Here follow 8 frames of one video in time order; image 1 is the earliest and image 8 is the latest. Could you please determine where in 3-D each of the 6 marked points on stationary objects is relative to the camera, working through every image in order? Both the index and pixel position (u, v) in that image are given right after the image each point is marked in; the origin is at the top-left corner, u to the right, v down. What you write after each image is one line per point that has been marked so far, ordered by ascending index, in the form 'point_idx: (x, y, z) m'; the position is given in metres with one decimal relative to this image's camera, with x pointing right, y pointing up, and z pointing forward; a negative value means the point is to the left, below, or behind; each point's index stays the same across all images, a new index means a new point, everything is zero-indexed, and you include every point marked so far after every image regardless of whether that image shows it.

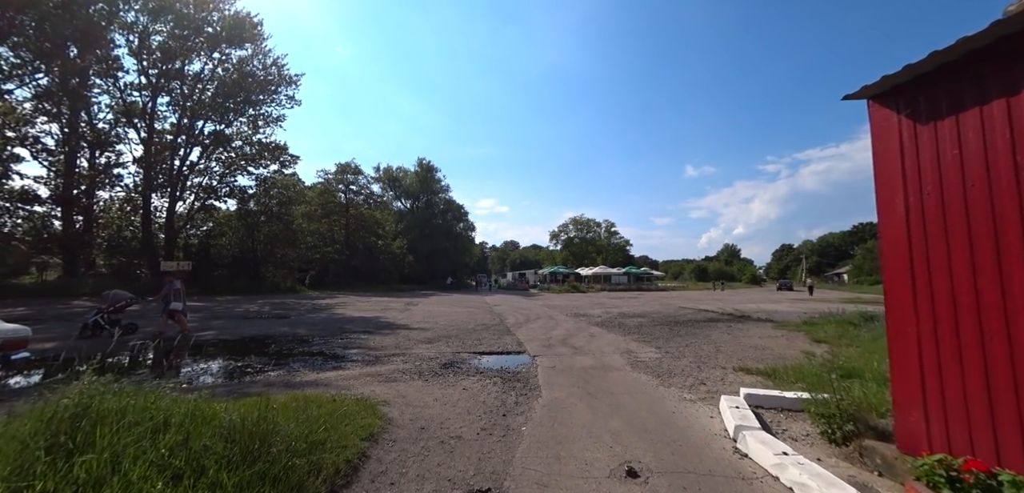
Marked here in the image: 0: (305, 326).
0: (-7.3, -2.8, +12.7) m
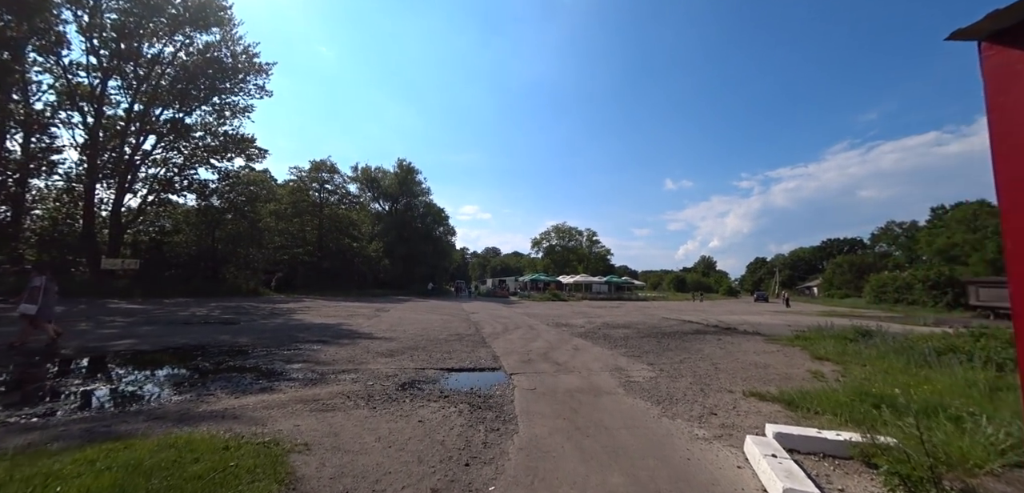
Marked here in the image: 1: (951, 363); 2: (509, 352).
0: (-8.0, -2.7, +11.0) m
1: (+10.0, -2.7, +8.3) m
2: (0.0, -3.0, +10.2) m
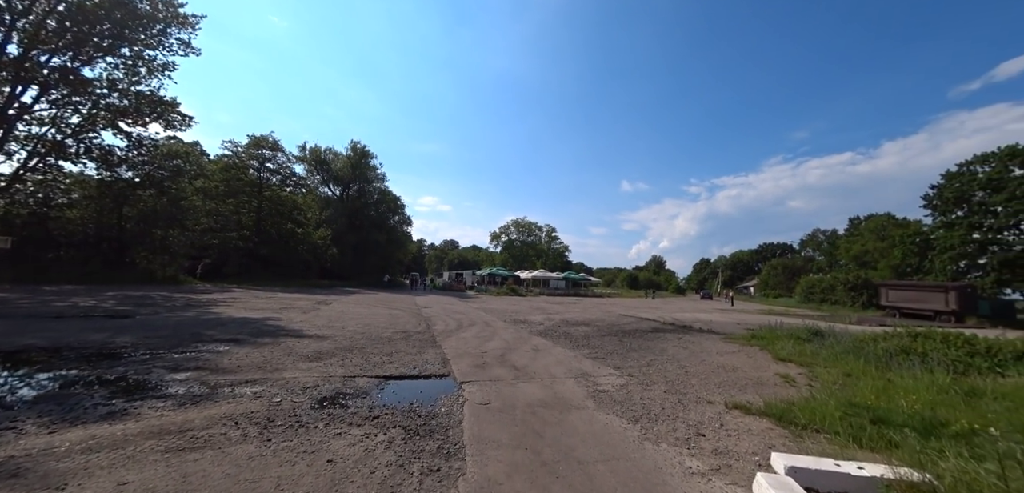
0: (-9.3, -2.1, +8.9) m
1: (+9.0, -2.7, +8.2) m
2: (-1.2, -2.7, +8.9) m
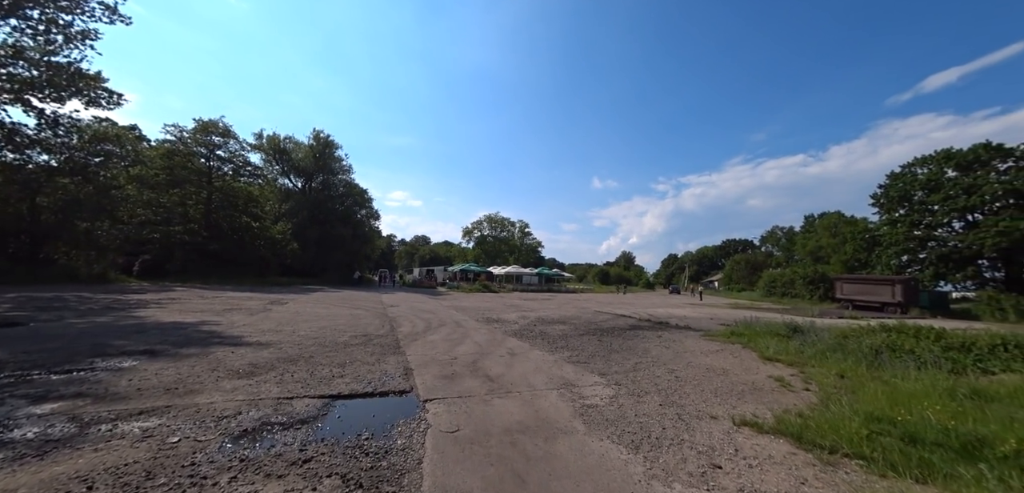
0: (-9.8, -1.9, +7.2) m
1: (+8.5, -2.6, +7.9) m
2: (-1.8, -2.5, +7.9) m
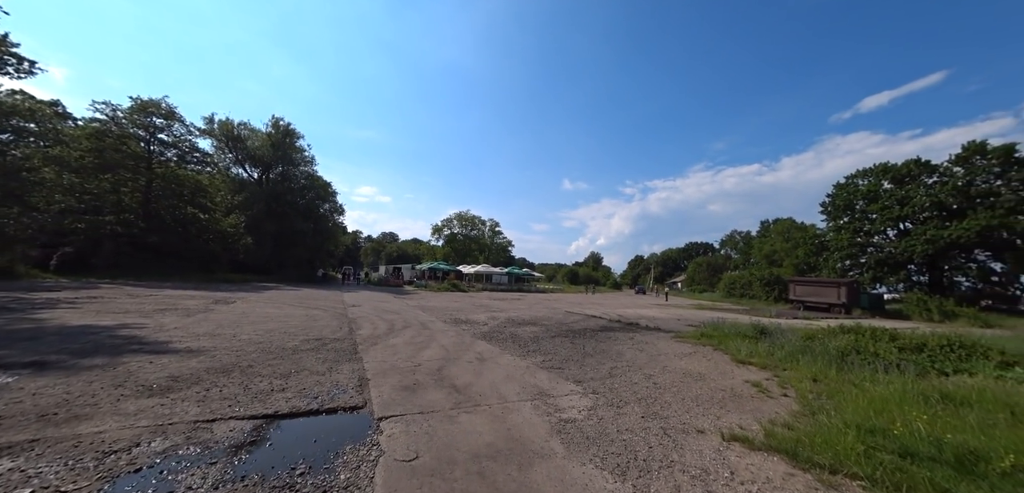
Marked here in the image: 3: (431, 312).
0: (-10.3, -1.7, +5.8) m
1: (+7.8, -2.7, +8.0) m
2: (-2.4, -2.4, +7.1) m
3: (-4.2, -3.4, +18.7) m
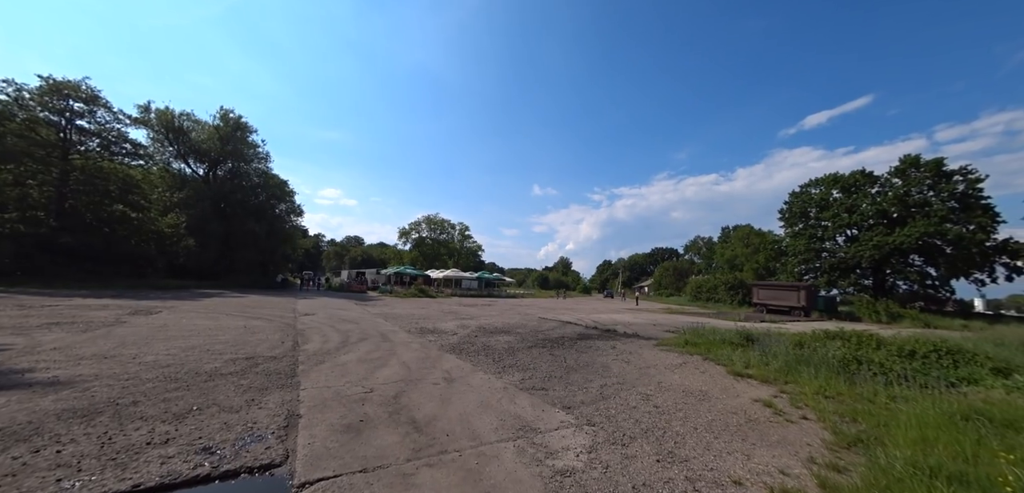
0: (-10.6, -1.6, +3.6) m
1: (+7.3, -2.7, +7.3) m
2: (-2.8, -2.4, +5.6) m
3: (-5.6, -3.5, +17.0) m
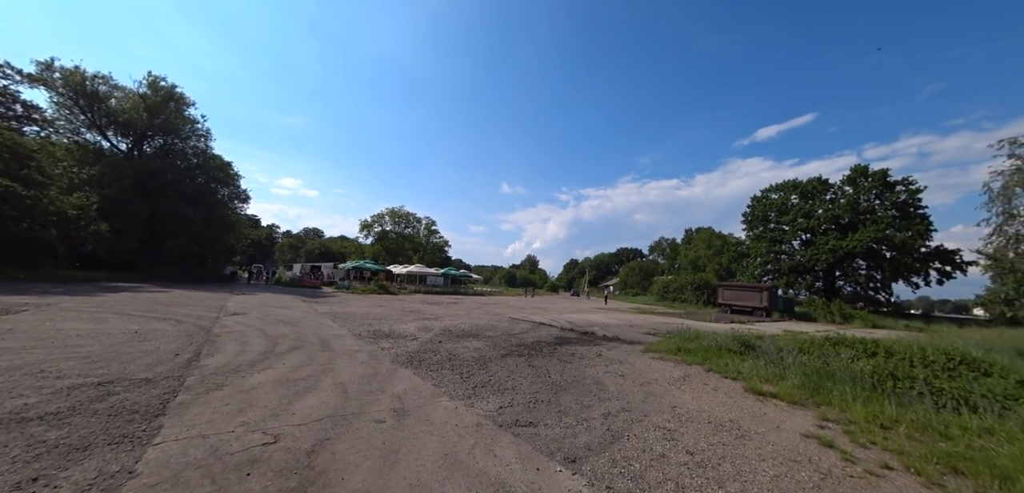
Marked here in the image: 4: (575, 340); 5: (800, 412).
0: (-10.5, -1.1, +0.7) m
1: (+6.9, -2.6, +6.0) m
2: (-3.0, -2.1, +3.4) m
3: (-6.8, -3.1, +14.5) m
4: (+2.5, -3.7, +14.4) m
5: (+4.8, -2.7, +6.0) m
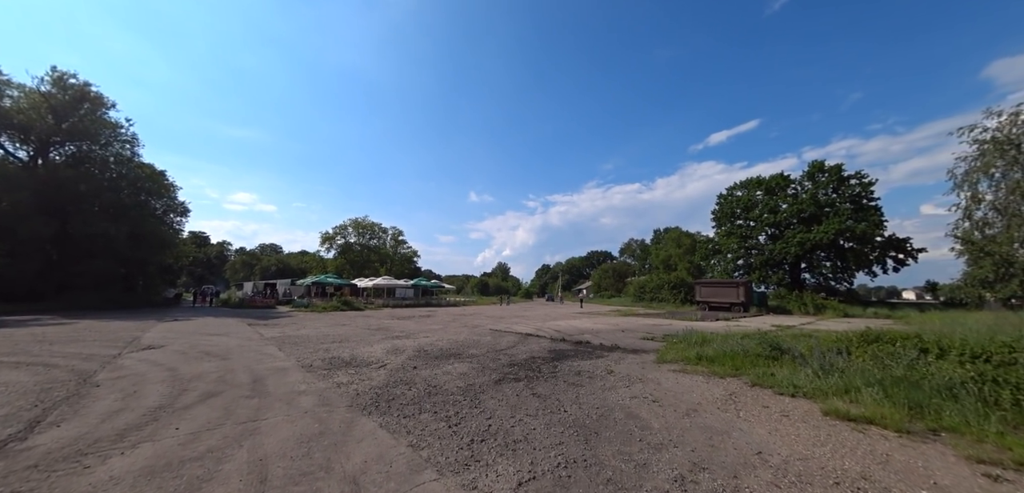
0: (-9.9, -1.3, -2.2) m
1: (+7.1, -2.1, +4.5) m
2: (-2.5, -2.0, +1.0) m
3: (-7.2, -3.4, +11.8) m
4: (+2.1, -3.6, +12.4) m
5: (+5.1, -2.4, +4.3) m
